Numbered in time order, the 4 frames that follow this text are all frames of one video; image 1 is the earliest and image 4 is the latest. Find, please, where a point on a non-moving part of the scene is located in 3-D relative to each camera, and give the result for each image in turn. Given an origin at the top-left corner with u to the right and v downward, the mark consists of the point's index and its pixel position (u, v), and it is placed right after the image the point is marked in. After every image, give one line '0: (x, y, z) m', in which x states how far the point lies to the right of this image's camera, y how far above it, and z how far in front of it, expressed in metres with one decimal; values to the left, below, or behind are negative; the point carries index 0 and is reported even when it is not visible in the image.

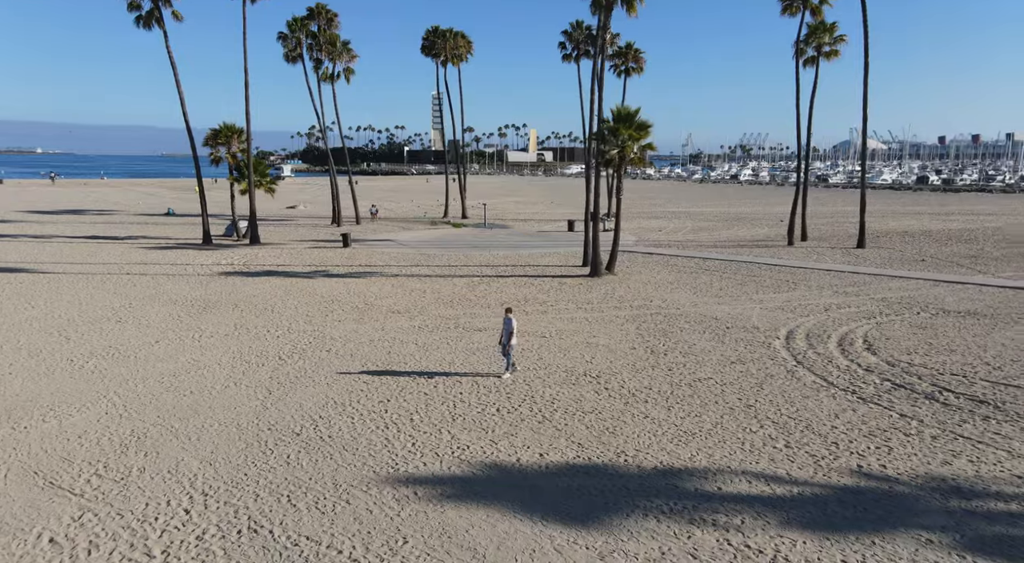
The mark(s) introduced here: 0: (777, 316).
0: (+6.6, -0.9, +18.5) m
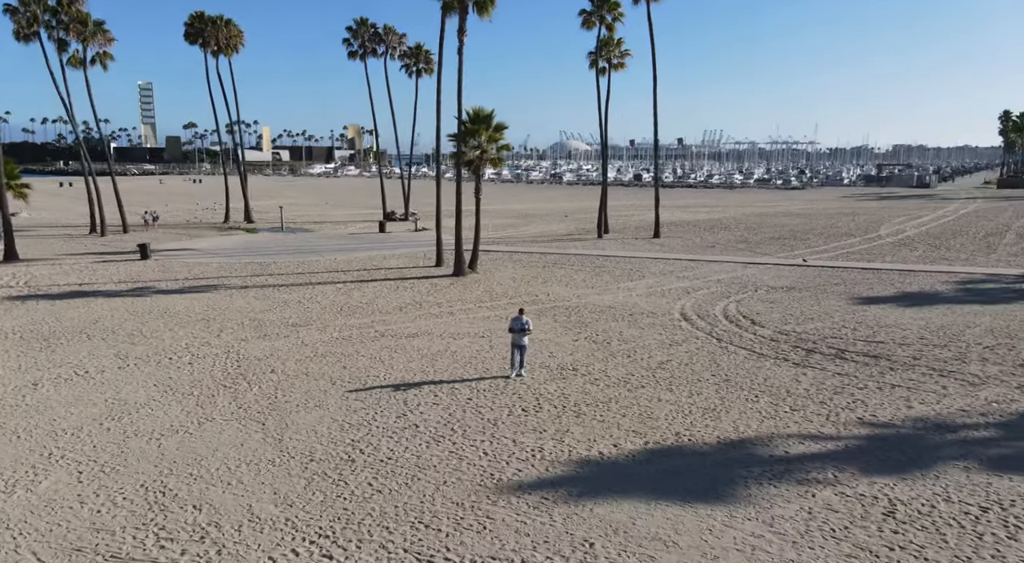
0: (+4.0, -0.6, +20.5) m
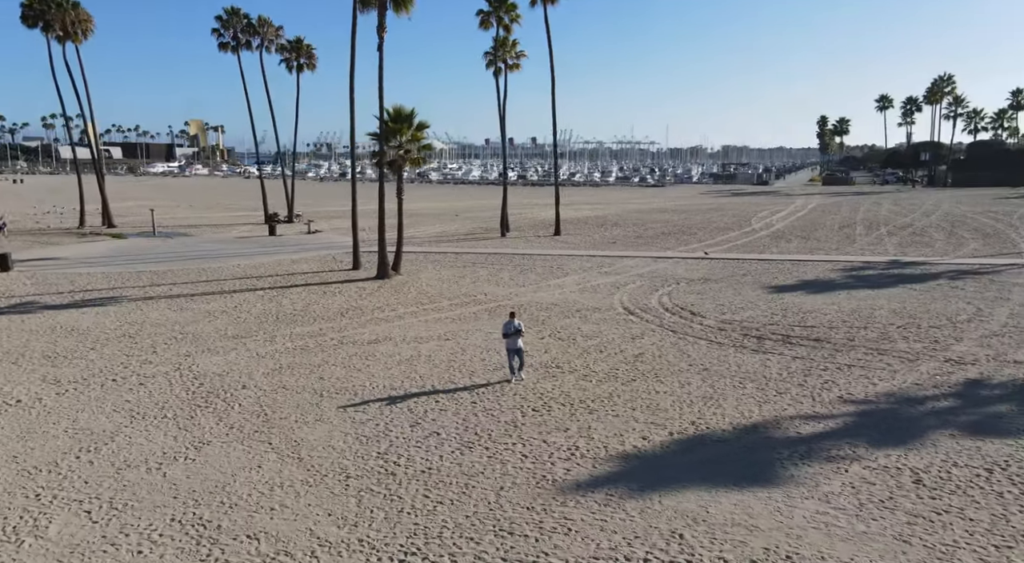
0: (+2.3, -0.5, +21.1) m
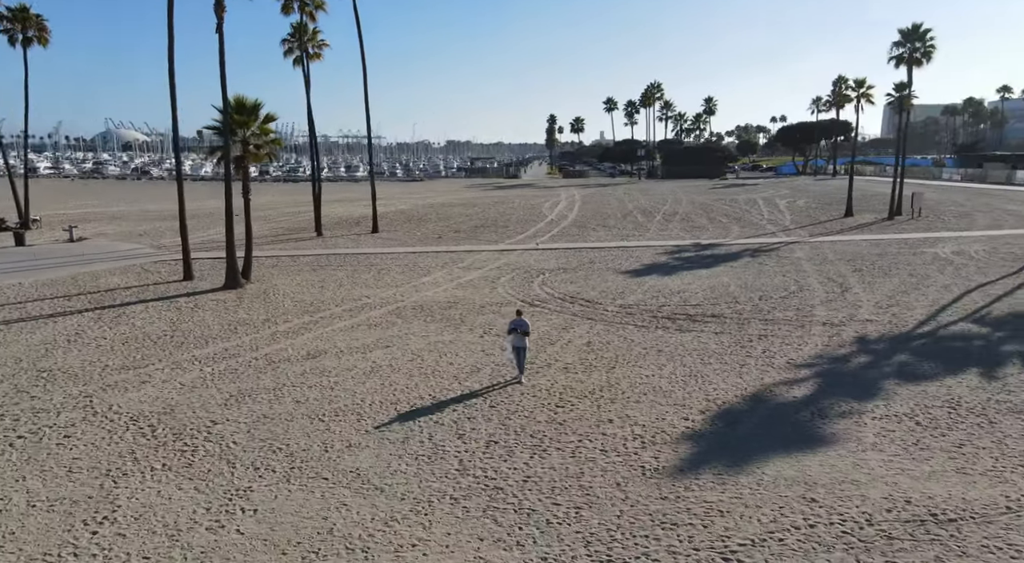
0: (-1.0, -0.3, +21.0) m
